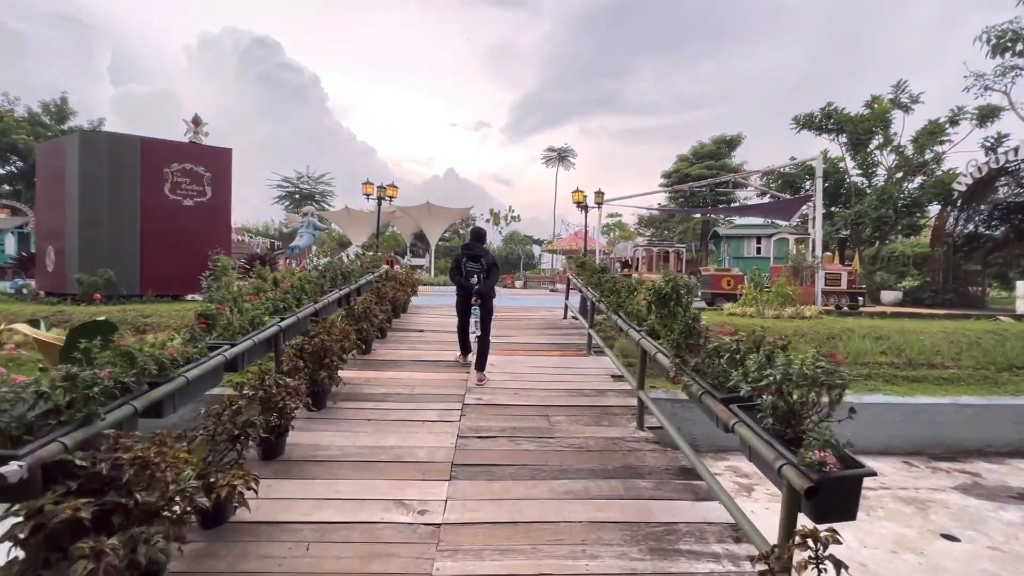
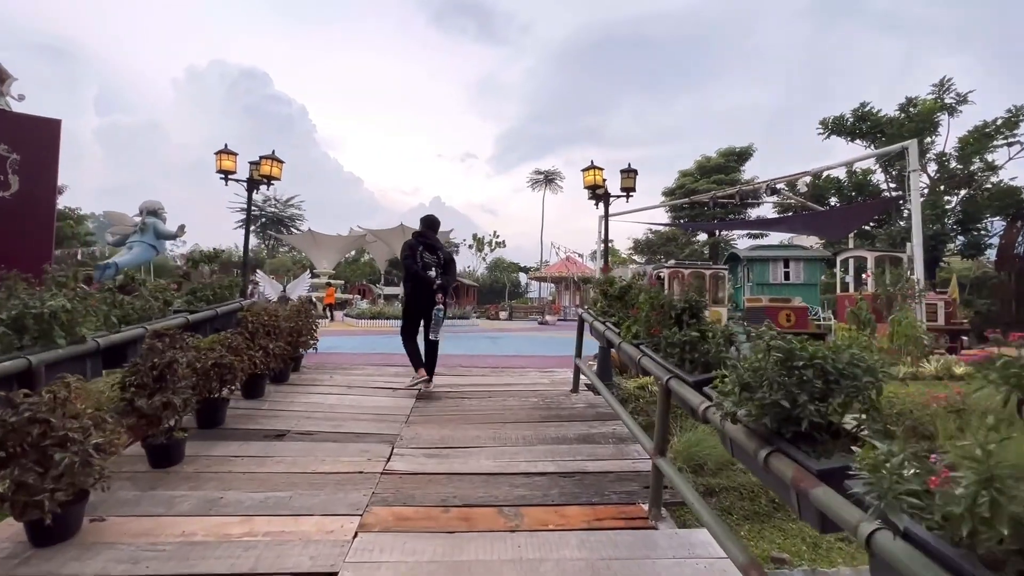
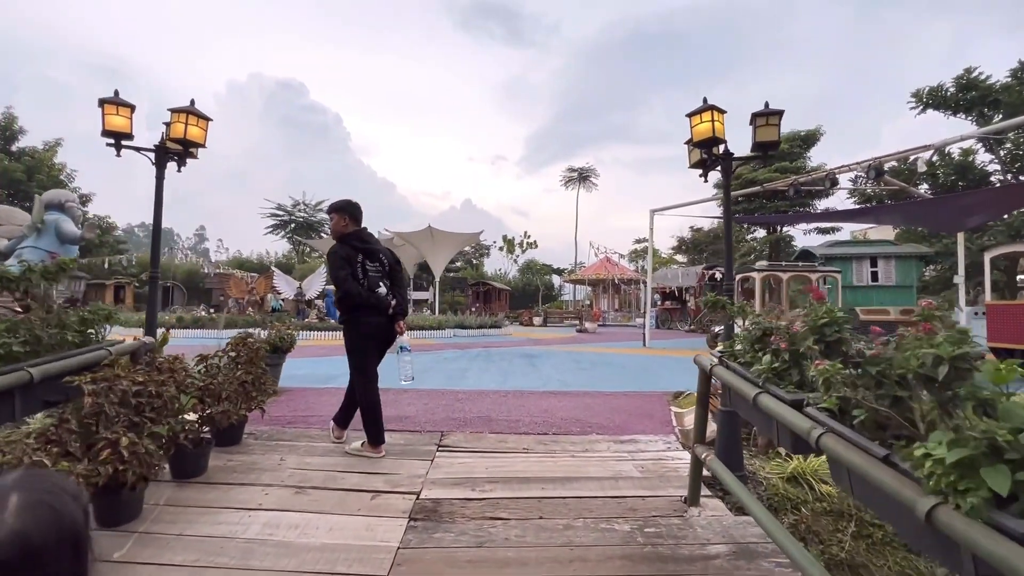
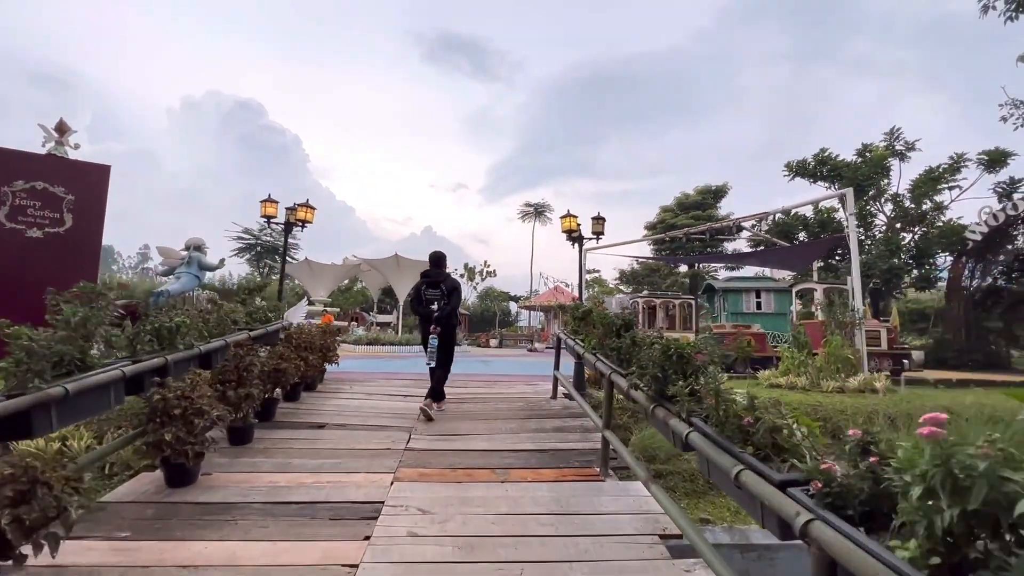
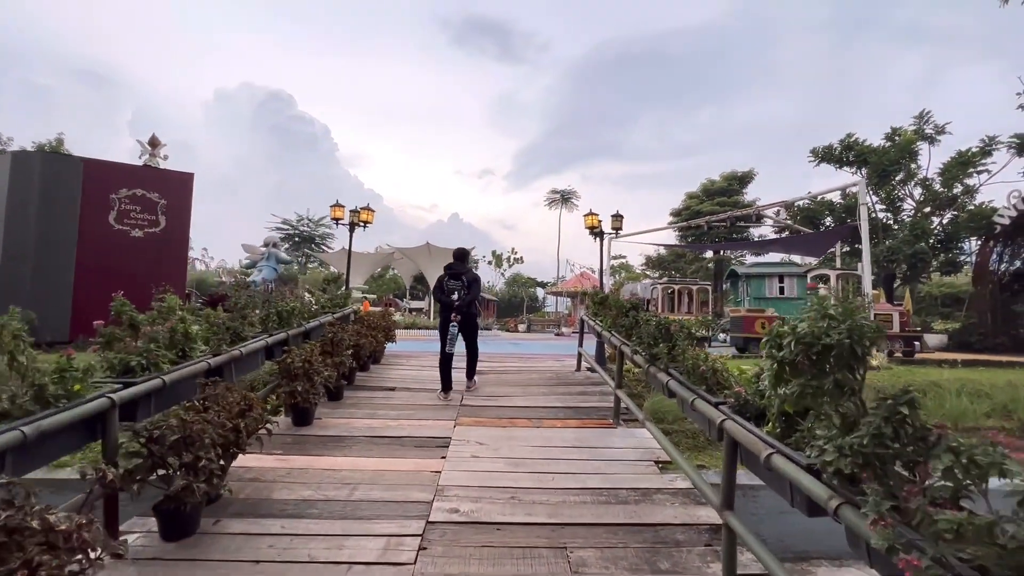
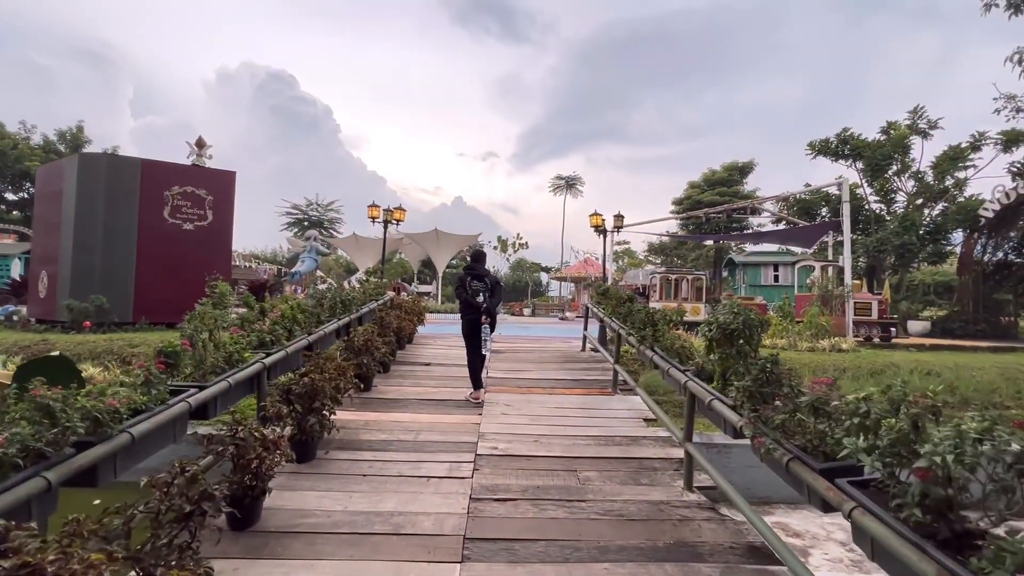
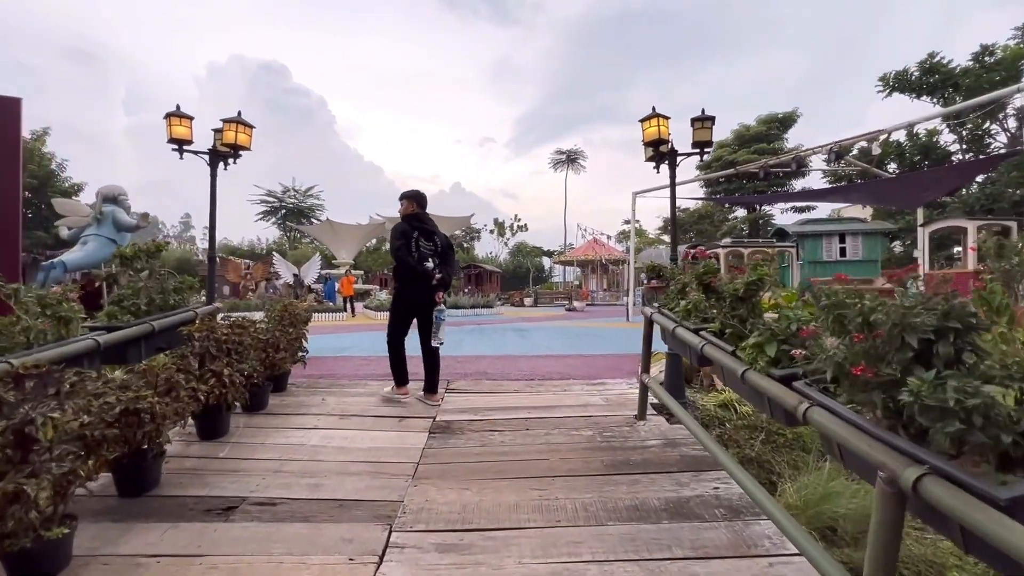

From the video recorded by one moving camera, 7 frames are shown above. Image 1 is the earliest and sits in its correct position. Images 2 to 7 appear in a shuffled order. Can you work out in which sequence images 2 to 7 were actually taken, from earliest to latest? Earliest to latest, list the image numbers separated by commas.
6, 5, 4, 2, 7, 3
